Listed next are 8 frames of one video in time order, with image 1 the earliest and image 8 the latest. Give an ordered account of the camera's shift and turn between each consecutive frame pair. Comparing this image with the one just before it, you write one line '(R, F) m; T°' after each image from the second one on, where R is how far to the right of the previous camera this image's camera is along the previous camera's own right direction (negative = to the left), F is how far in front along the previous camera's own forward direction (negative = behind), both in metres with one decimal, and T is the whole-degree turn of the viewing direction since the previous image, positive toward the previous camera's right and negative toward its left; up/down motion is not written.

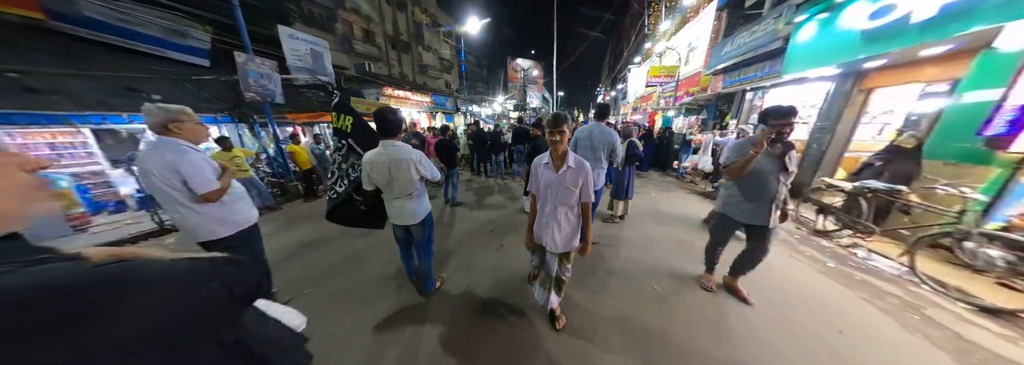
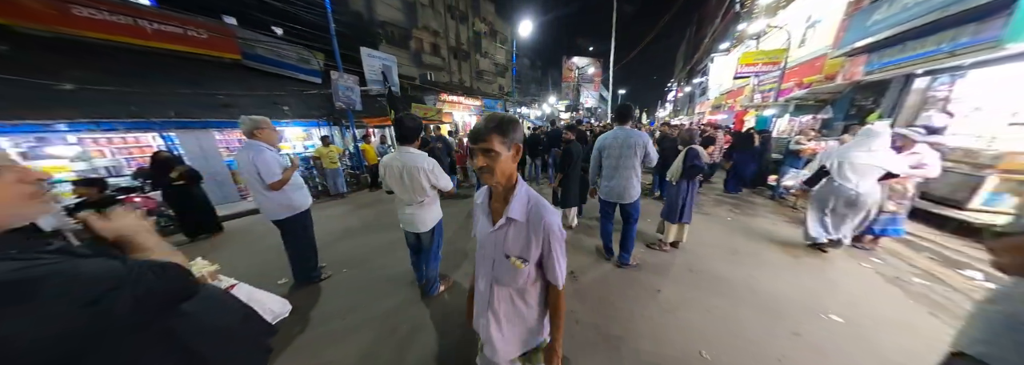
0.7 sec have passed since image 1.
(+0.4, +0.3) m; -15°
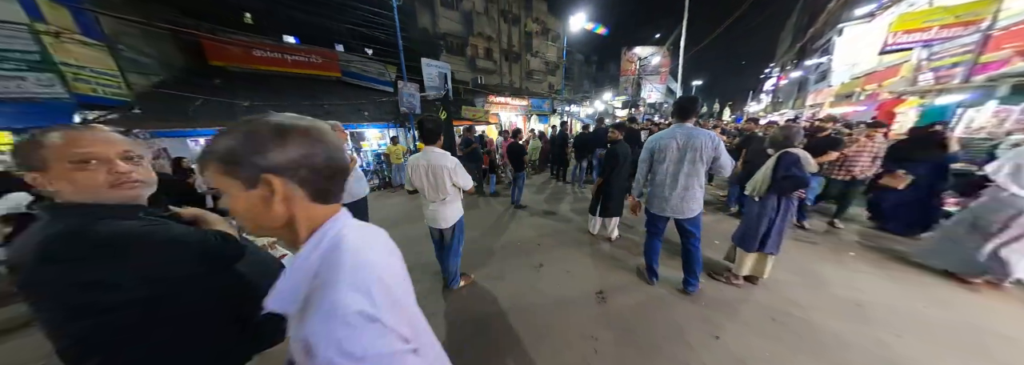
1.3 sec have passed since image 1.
(+0.3, +0.2) m; -14°
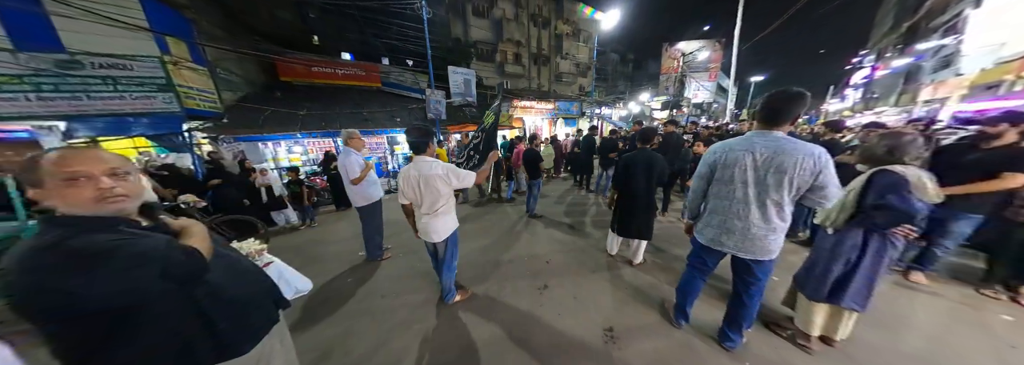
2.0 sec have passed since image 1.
(+0.3, +0.2) m; -8°
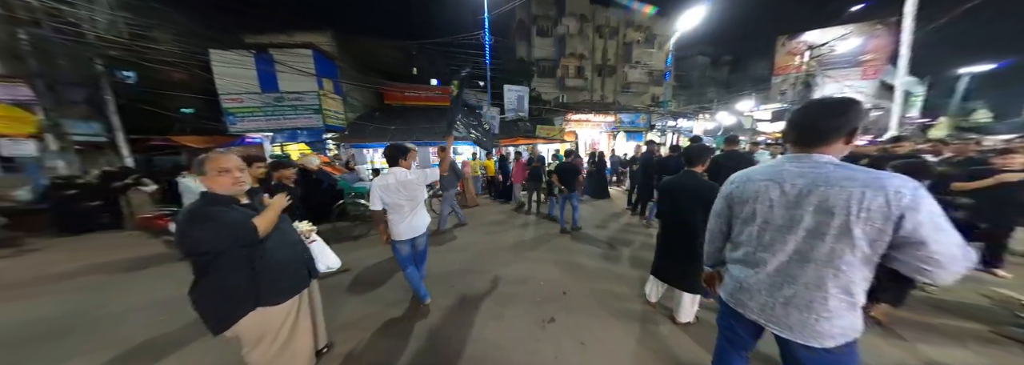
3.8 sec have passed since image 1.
(+0.6, +0.1) m; -17°
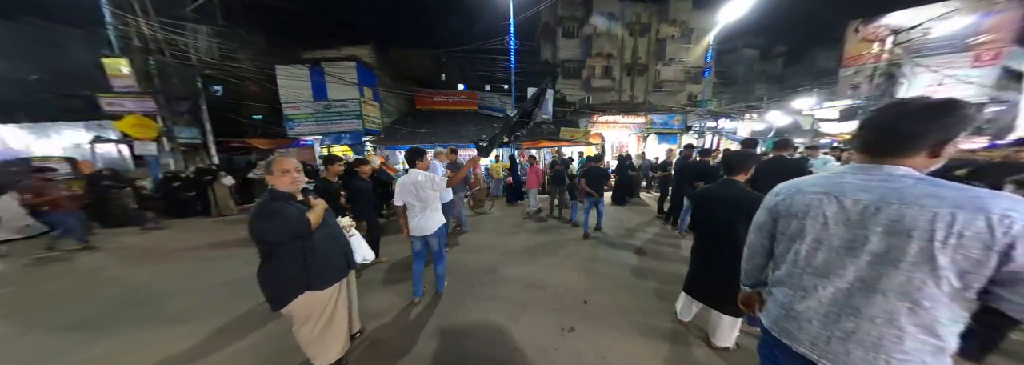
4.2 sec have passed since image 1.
(0.0, 0.0) m; -6°
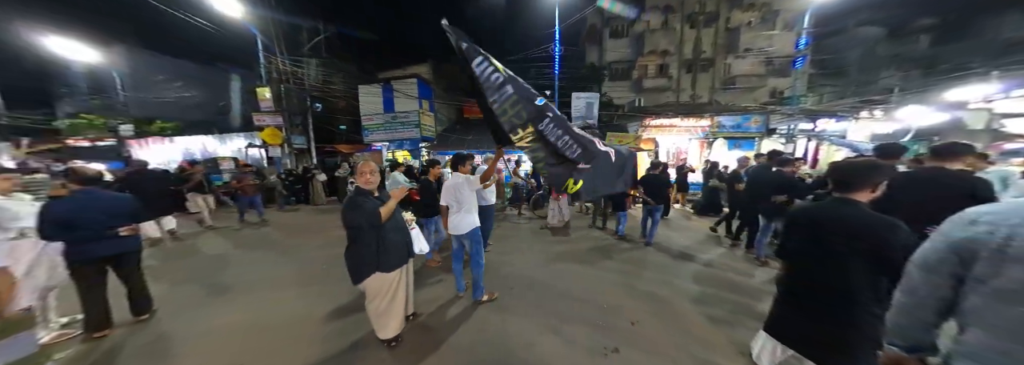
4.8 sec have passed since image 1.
(0.0, -0.1) m; -11°
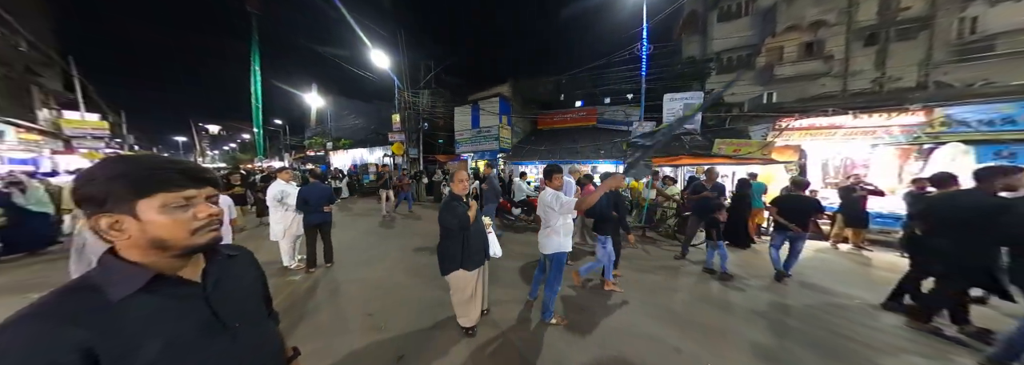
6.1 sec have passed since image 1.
(+0.3, 0.0) m; -21°
